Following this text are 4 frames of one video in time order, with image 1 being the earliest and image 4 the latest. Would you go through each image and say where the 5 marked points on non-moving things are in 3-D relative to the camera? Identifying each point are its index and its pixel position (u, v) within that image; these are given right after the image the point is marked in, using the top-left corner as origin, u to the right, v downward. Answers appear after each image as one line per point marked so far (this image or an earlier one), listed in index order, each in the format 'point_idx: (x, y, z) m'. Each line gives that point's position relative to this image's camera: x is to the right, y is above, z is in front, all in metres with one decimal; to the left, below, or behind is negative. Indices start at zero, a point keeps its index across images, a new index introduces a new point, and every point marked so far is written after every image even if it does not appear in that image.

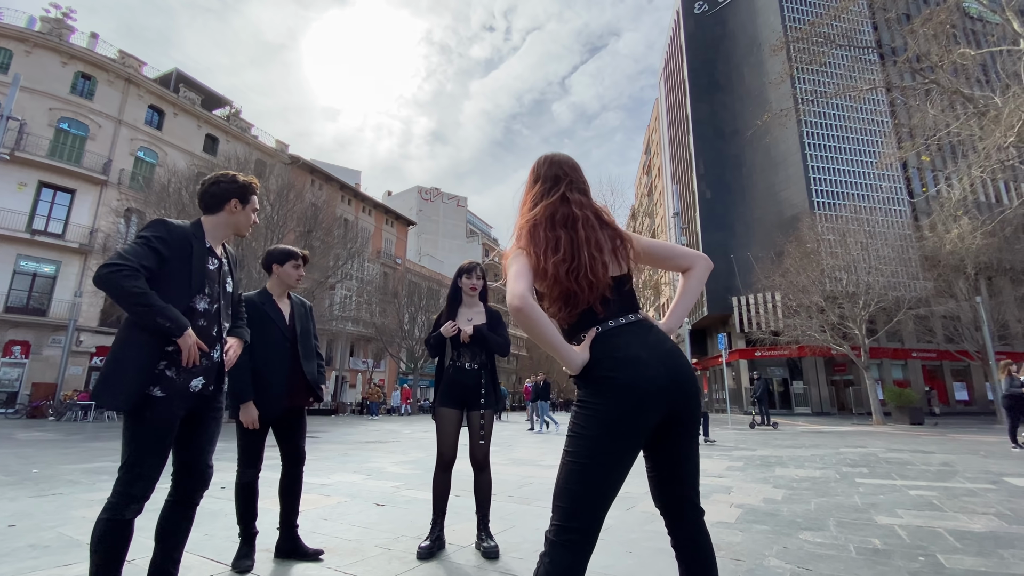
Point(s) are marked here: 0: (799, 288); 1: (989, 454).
0: (+10.8, 0.0, +18.3) m
1: (+6.9, -2.4, +7.1) m
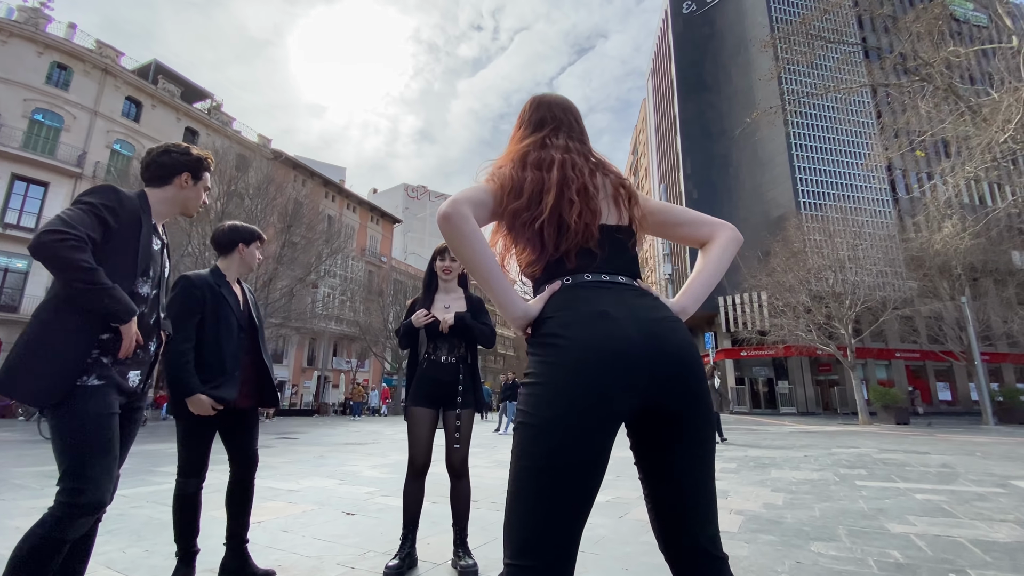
0: (+10.3, 0.0, +18.2) m
1: (+6.7, -2.4, +6.9) m
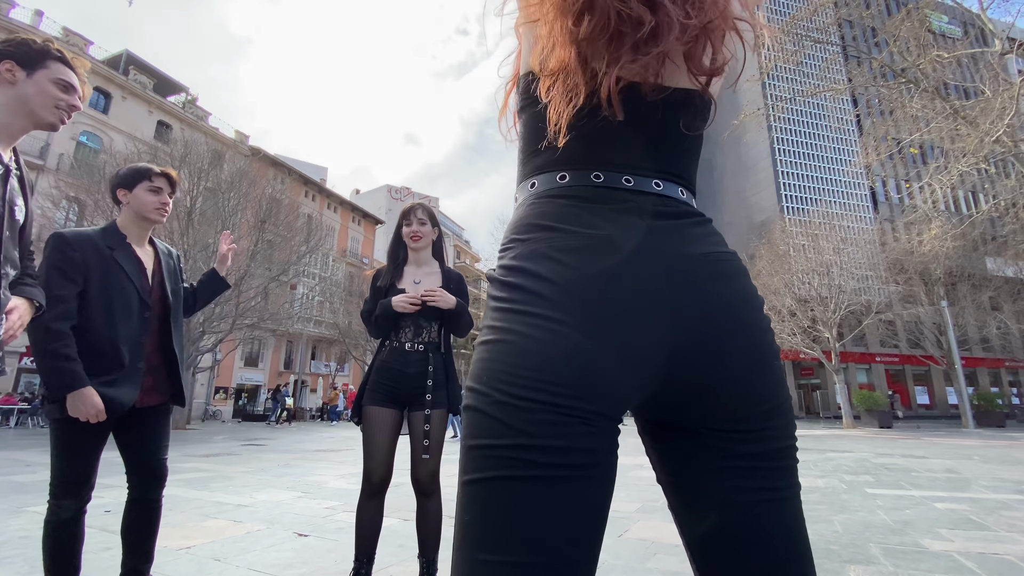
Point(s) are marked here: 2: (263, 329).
0: (+9.7, -0.1, +18.1) m
1: (+6.5, -2.4, +6.7) m
2: (-9.1, -1.5, +17.7) m
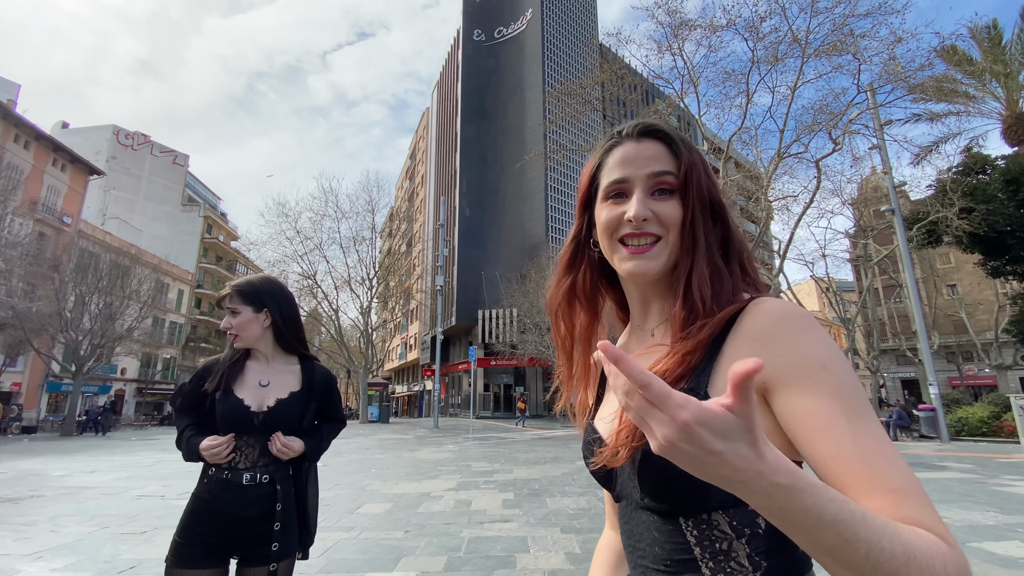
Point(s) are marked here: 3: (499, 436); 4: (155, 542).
0: (+1.0, -0.9, +20.5) m
1: (+3.0, -3.2, +8.8) m
2: (-15.7, -0.4, +11.7) m
3: (-0.5, -5.1, +16.6) m
4: (-2.9, -2.1, +4.0) m
